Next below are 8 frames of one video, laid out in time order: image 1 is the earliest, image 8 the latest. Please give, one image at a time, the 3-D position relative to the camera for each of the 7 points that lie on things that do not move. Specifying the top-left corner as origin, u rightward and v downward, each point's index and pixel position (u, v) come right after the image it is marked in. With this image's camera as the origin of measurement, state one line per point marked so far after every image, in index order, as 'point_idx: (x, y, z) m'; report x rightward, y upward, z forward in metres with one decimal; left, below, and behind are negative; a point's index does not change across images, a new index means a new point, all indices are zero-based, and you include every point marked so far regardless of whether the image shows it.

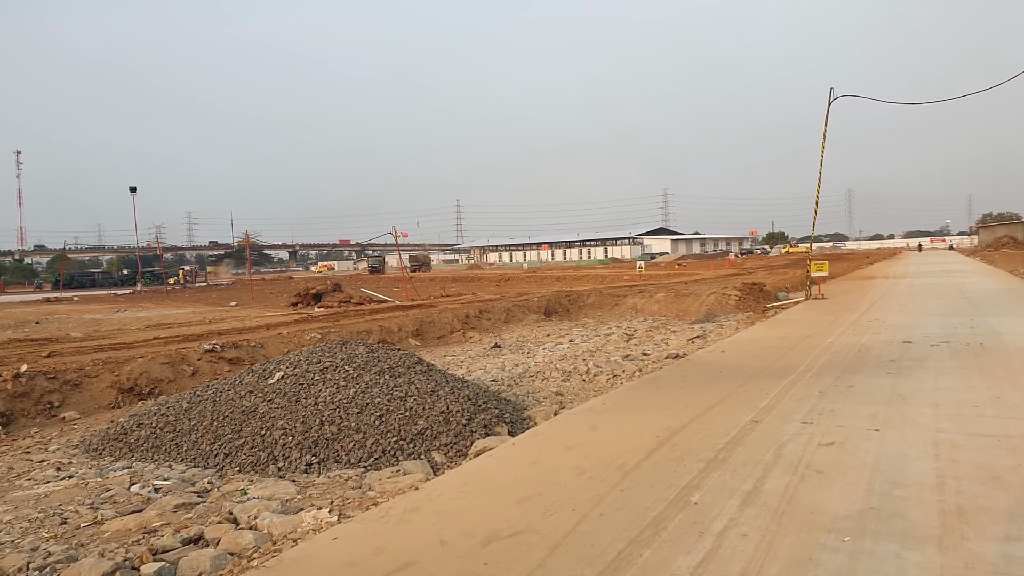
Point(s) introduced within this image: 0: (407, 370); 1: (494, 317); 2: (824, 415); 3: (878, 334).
0: (-1.0, -0.8, +7.7) m
1: (-0.4, -0.6, +17.3) m
2: (+2.4, -1.0, +6.4) m
3: (+5.3, -0.7, +12.1) m
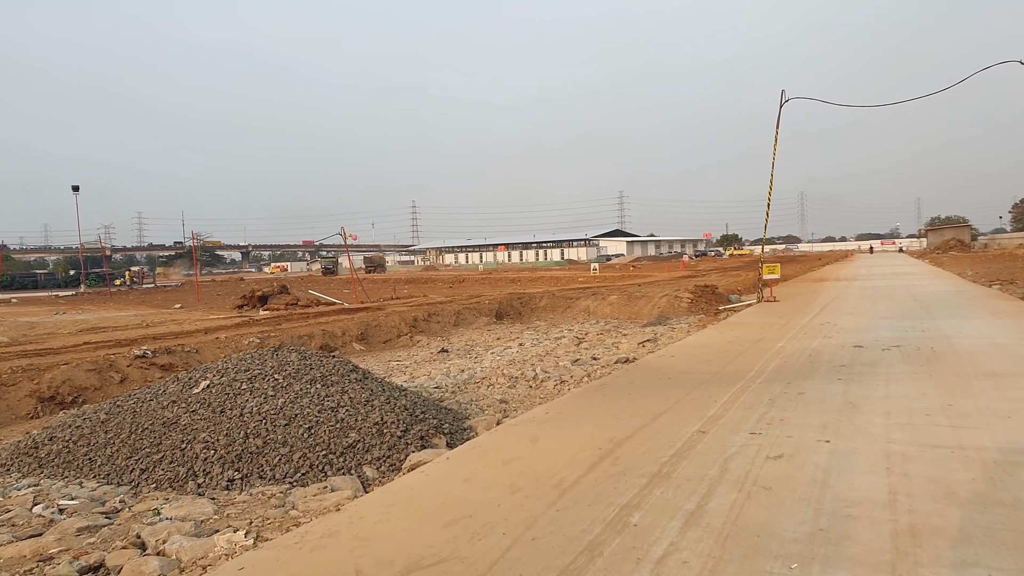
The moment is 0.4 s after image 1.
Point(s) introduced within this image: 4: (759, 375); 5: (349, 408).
0: (-1.5, -0.8, +7.3) m
1: (-1.4, -0.6, +17.0) m
2: (+1.9, -1.0, +6.2) m
3: (+4.5, -0.7, +12.1) m
4: (+2.6, -0.9, +8.8) m
5: (-1.3, -1.0, +6.7) m
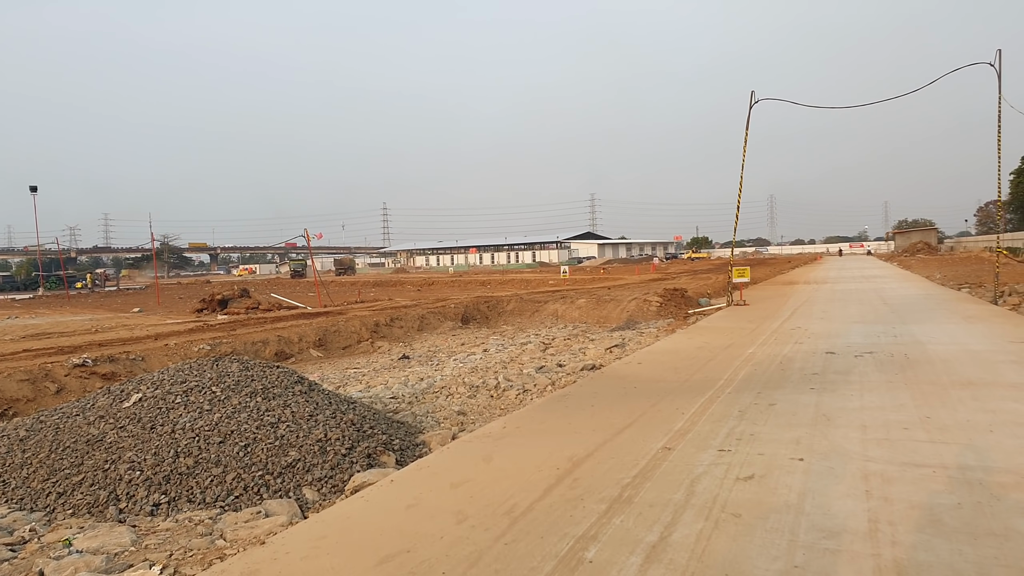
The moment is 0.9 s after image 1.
0: (-1.8, -0.8, +6.8) m
1: (-2.0, -0.7, +16.5) m
2: (+1.6, -1.0, +5.8) m
3: (+4.0, -0.8, +11.8) m
4: (+2.2, -1.0, +8.4) m
5: (-1.6, -1.0, +6.2) m
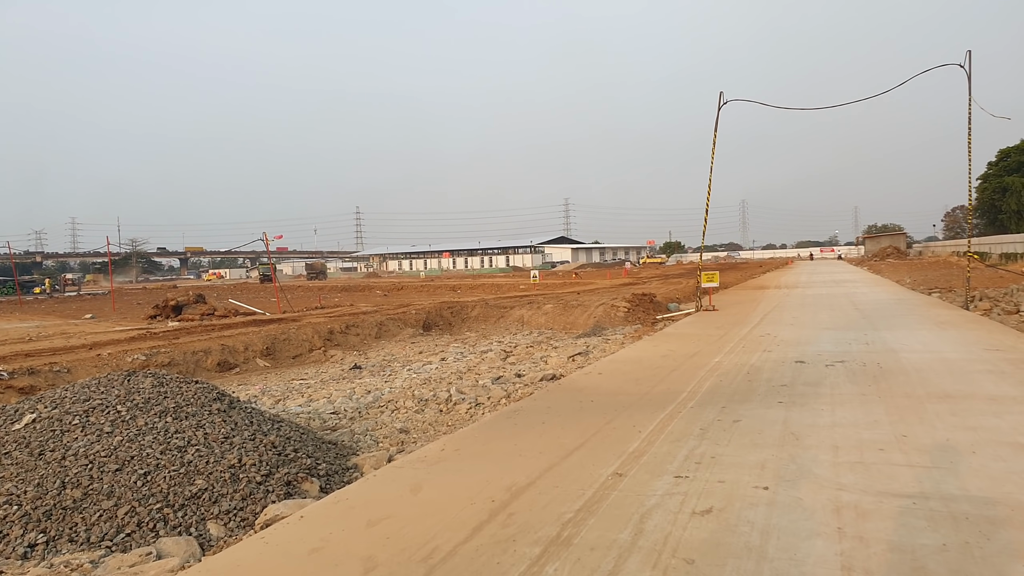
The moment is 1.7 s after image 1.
0: (-2.3, -0.9, +6.1) m
1: (-2.8, -0.8, +15.8) m
2: (+1.2, -1.1, +5.2) m
3: (+3.4, -0.9, +11.3) m
4: (+1.7, -1.0, +7.9) m
5: (-2.1, -1.1, +5.6) m
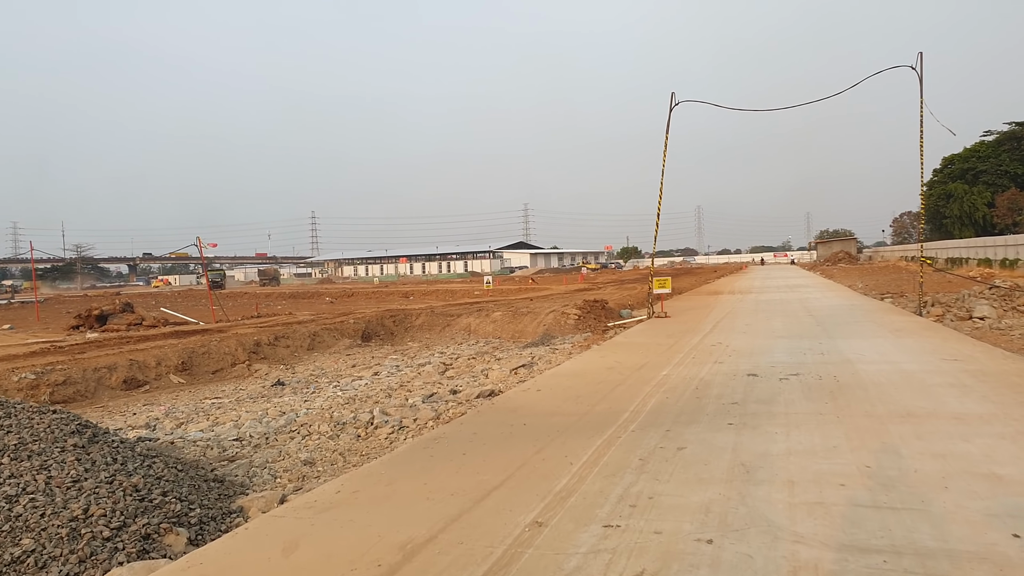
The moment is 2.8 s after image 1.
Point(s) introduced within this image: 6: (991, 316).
0: (-2.8, -1.0, +5.2) m
1: (-3.8, -1.0, +14.8) m
2: (+0.7, -1.2, +4.4) m
3: (+2.6, -1.0, +10.6) m
4: (+1.0, -1.1, +7.1) m
5: (-2.6, -1.1, +4.6) m
6: (+9.0, -0.5, +16.0) m
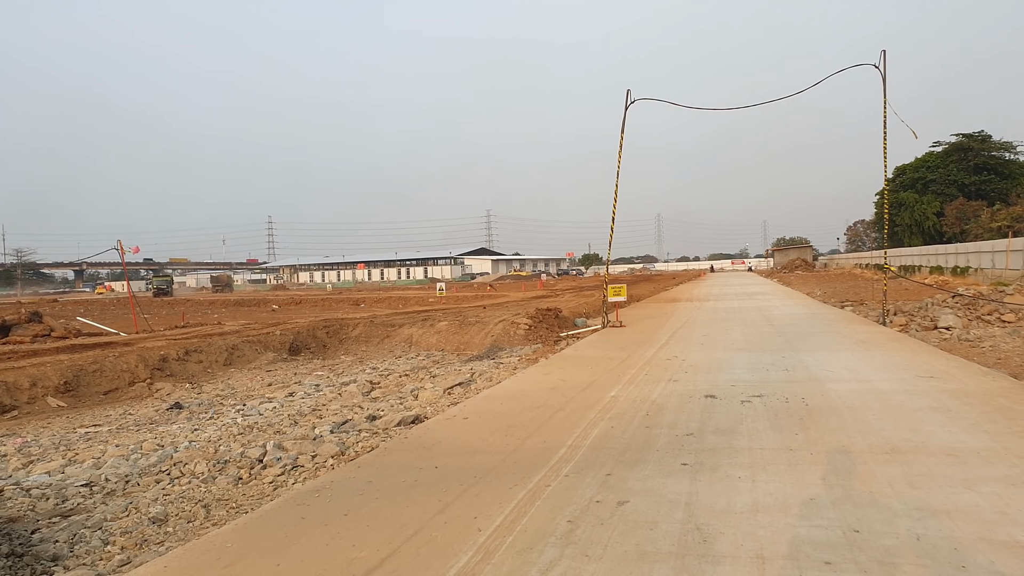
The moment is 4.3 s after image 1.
0: (-3.4, -1.0, +3.8) m
1: (-4.8, -1.1, +13.4) m
2: (+0.2, -1.2, +3.2) m
3: (+1.8, -1.1, +9.5) m
4: (+0.4, -1.2, +5.9) m
5: (-3.1, -1.2, +3.3) m
6: (+8.0, -0.7, +15.2) m
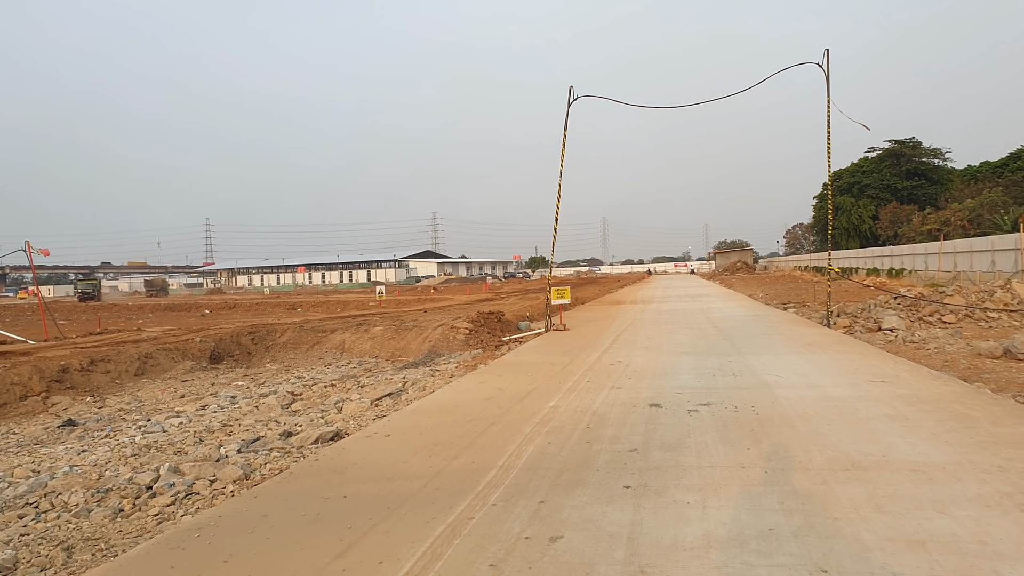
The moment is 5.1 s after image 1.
0: (-3.7, -1.1, +2.9) m
1: (-5.7, -1.2, +12.3) m
2: (-0.1, -1.2, +2.5) m
3: (+1.1, -1.1, +8.9) m
4: (-0.1, -1.2, +5.2) m
5: (-3.4, -1.2, +2.4) m
6: (+6.9, -0.7, +15.0) m
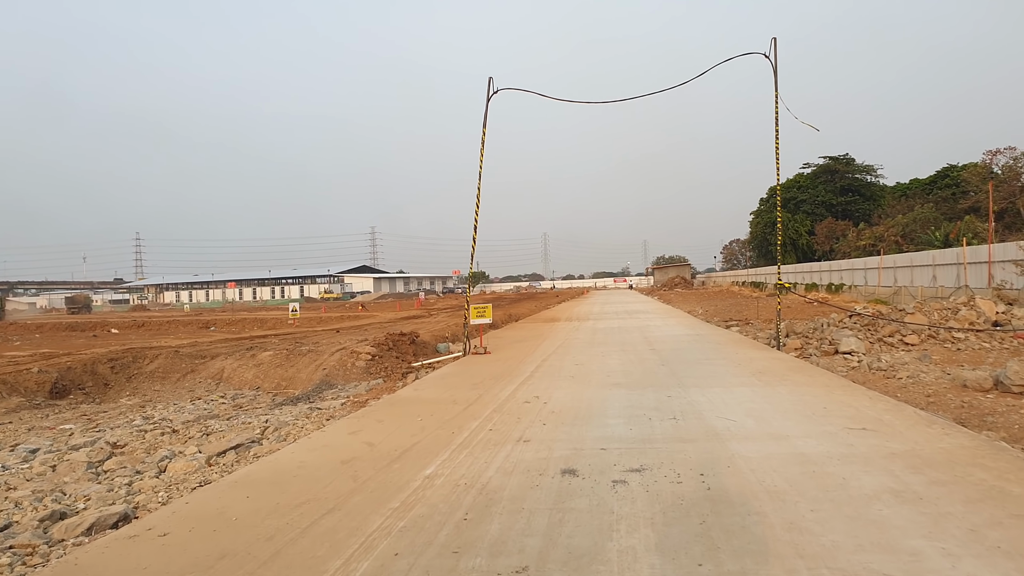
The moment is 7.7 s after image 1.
0: (-4.3, -1.1, +0.4) m
1: (-7.0, -1.4, +9.7) m
2: (-0.7, -1.3, +0.3) m
3: (+0.1, -1.3, +6.7) m
4: (-0.8, -1.3, +3.0) m
5: (-3.9, -1.3, -0.1) m
6: (+5.4, -1.0, +13.2) m
